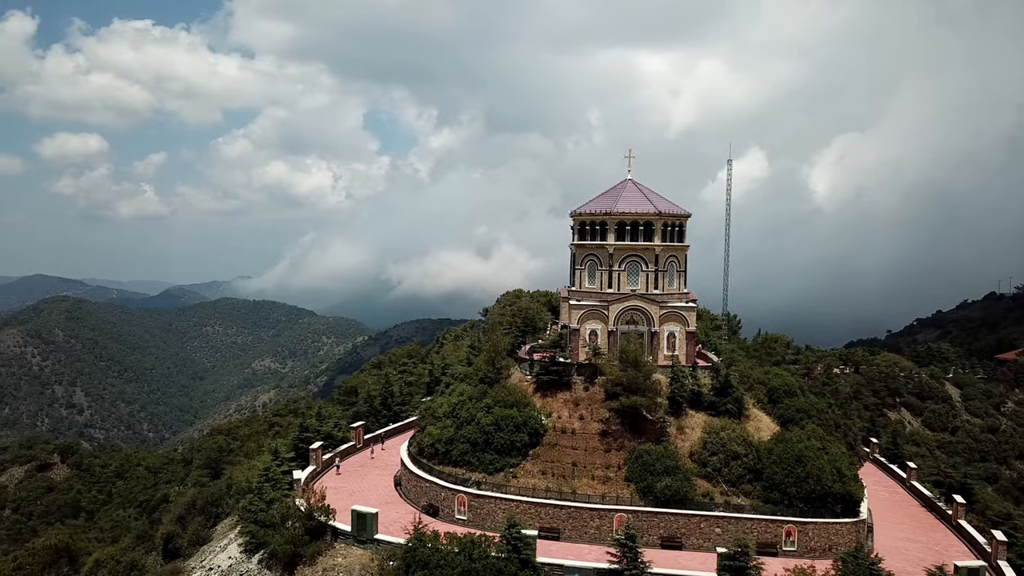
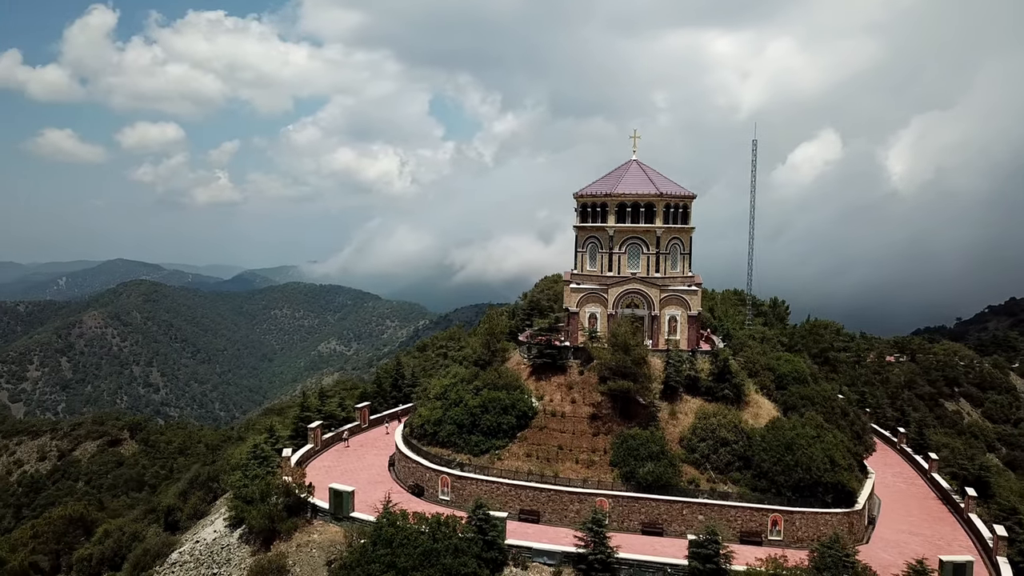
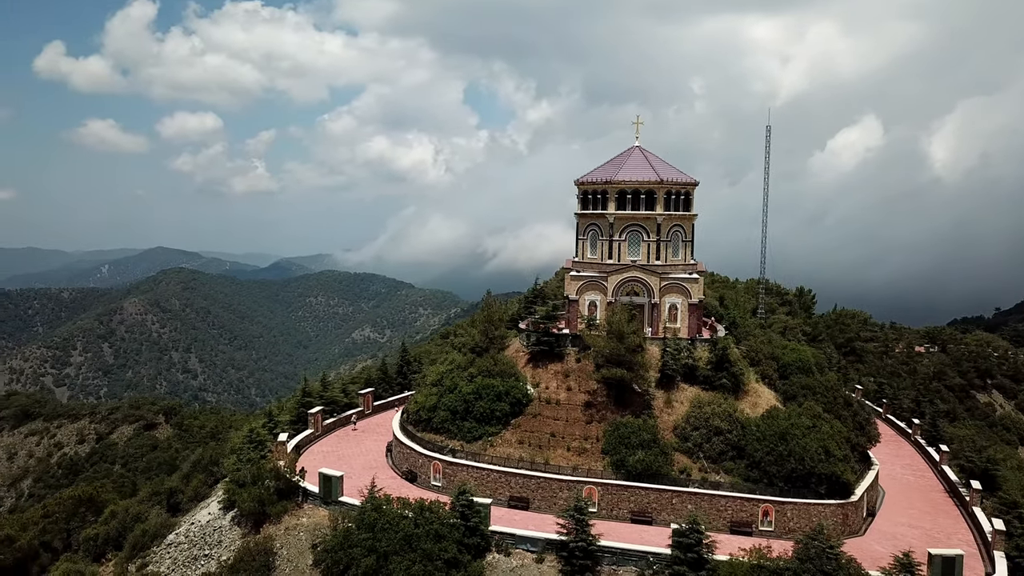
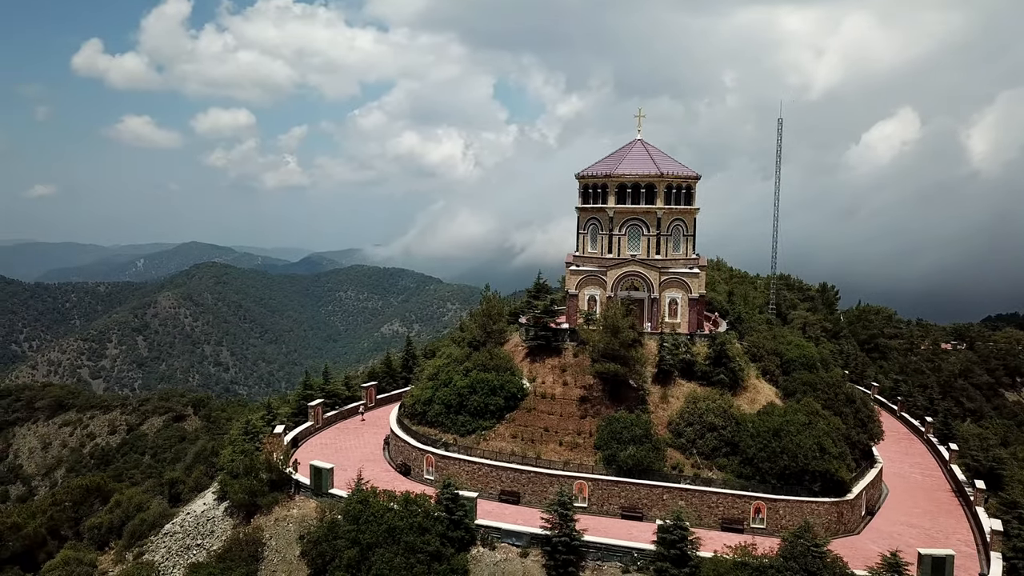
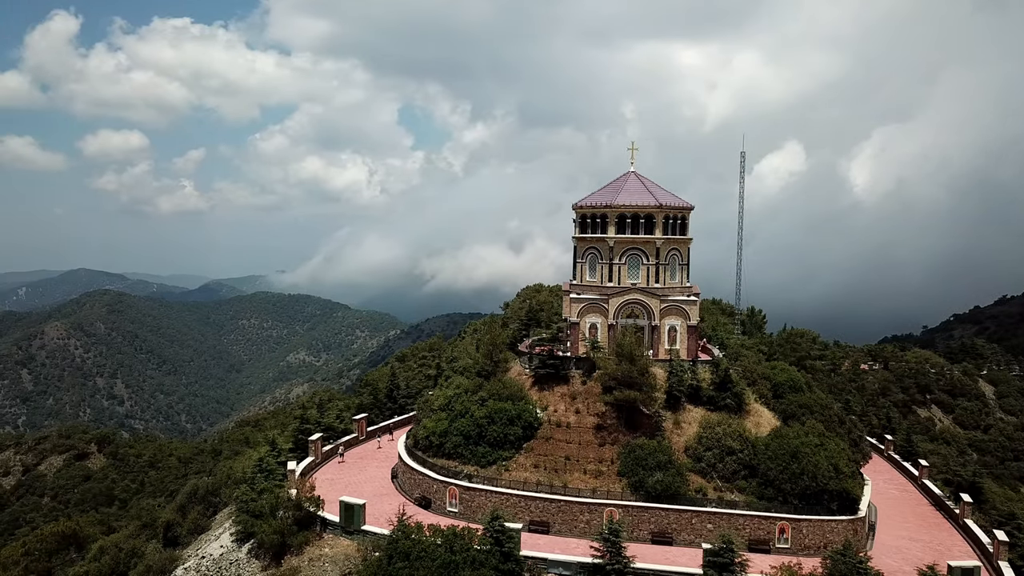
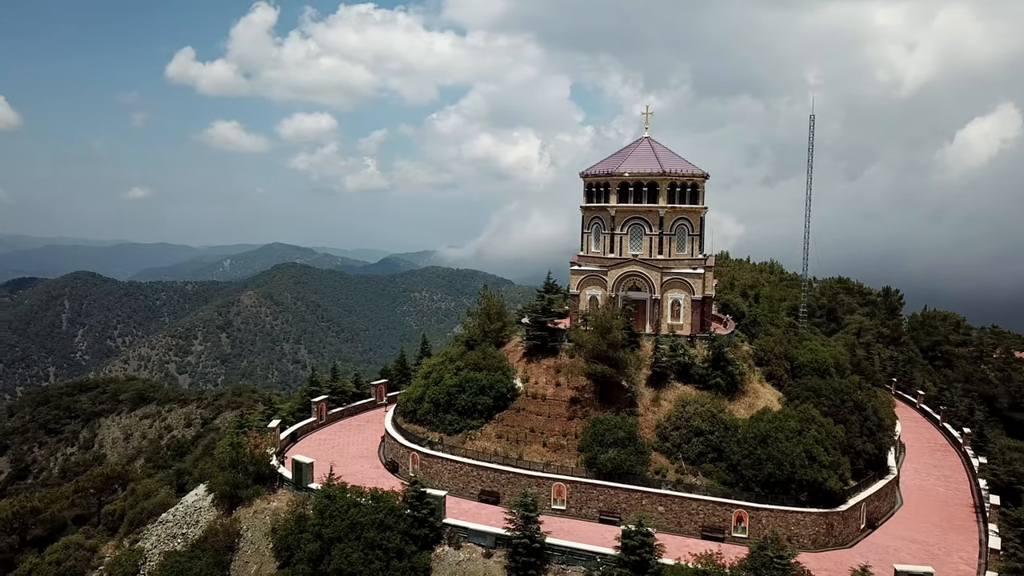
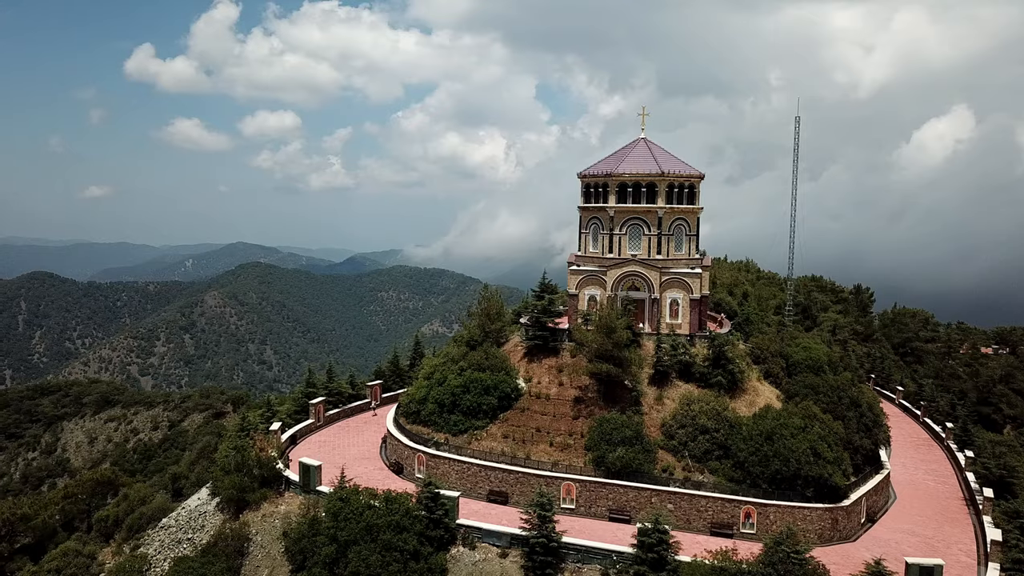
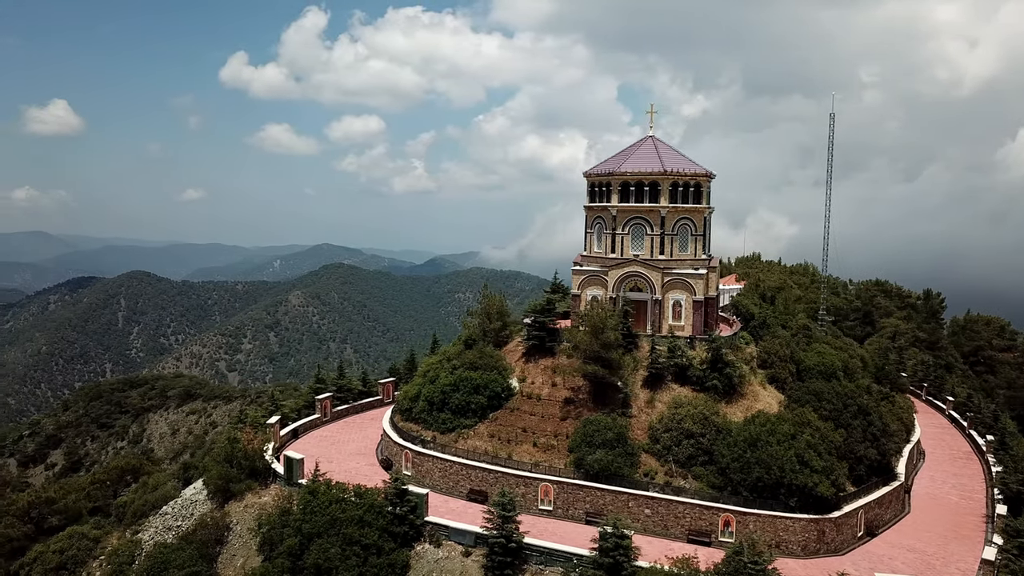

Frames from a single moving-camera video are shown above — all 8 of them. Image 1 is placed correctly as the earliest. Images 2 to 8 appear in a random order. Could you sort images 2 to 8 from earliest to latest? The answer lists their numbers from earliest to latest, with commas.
5, 2, 3, 4, 7, 6, 8
